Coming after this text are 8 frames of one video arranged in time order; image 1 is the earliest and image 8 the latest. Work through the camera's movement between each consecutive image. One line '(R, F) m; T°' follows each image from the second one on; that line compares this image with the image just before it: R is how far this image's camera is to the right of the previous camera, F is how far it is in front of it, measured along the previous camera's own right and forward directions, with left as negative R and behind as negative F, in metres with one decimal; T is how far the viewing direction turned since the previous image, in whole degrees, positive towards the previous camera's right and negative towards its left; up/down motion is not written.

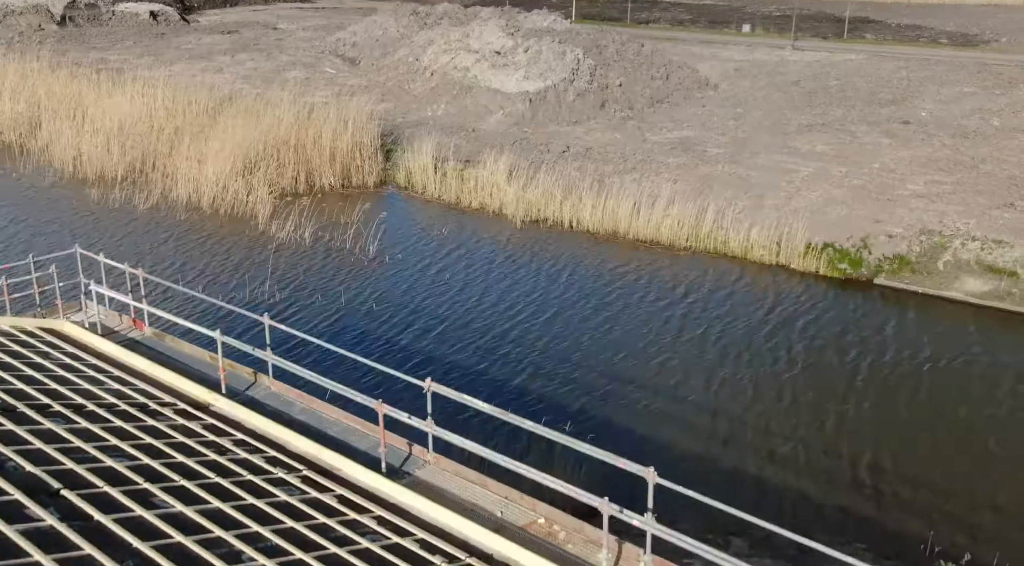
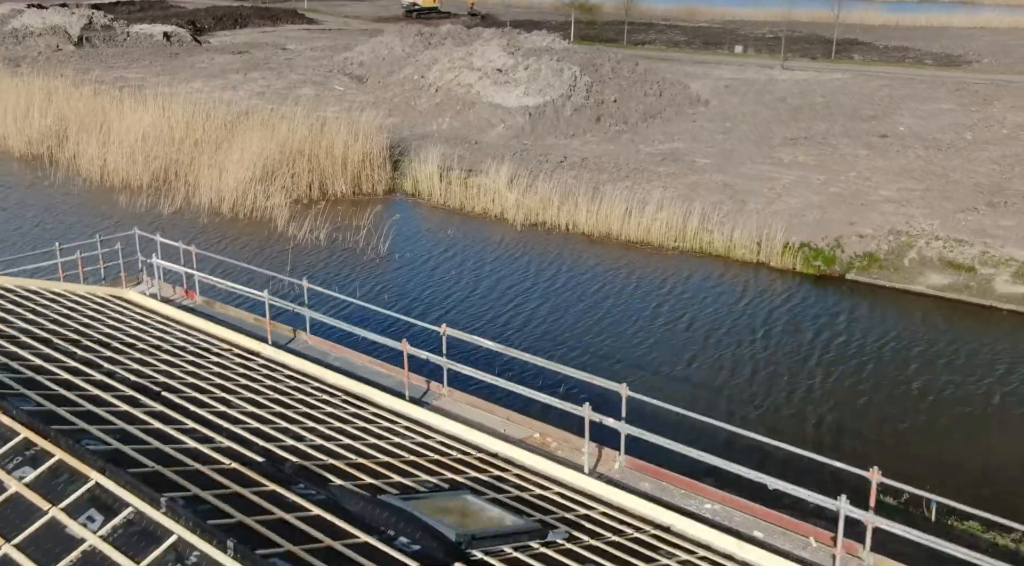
(0.0, -1.7) m; 0°
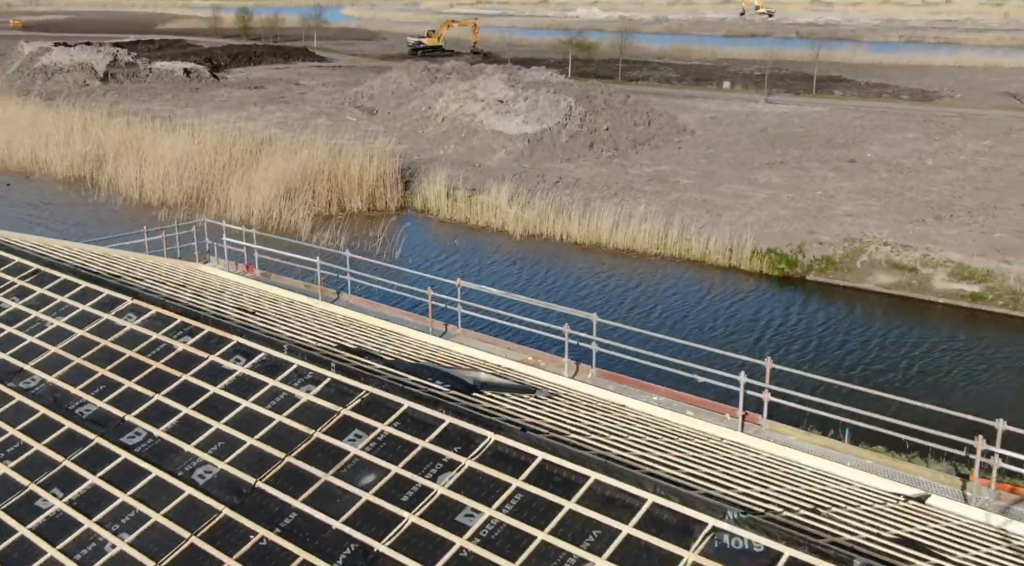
(0.0, -2.8) m; 0°
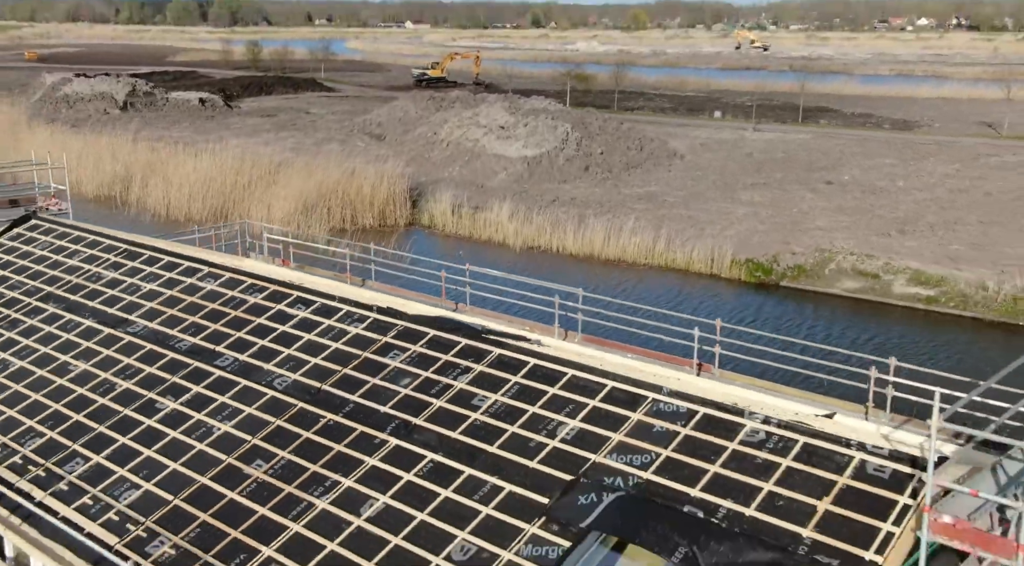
(0.0, -2.3) m; 0°
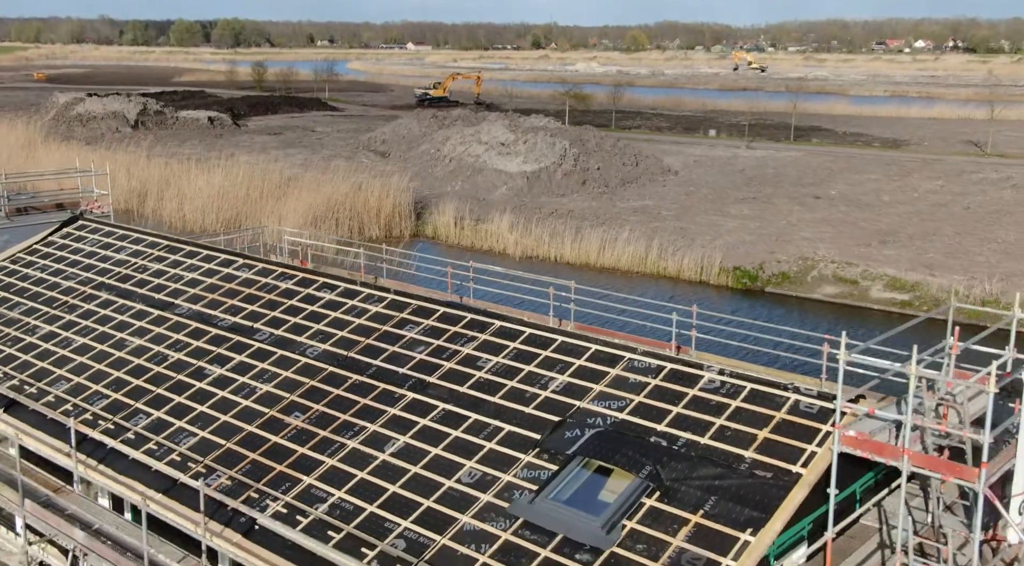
(0.0, -1.5) m; 0°
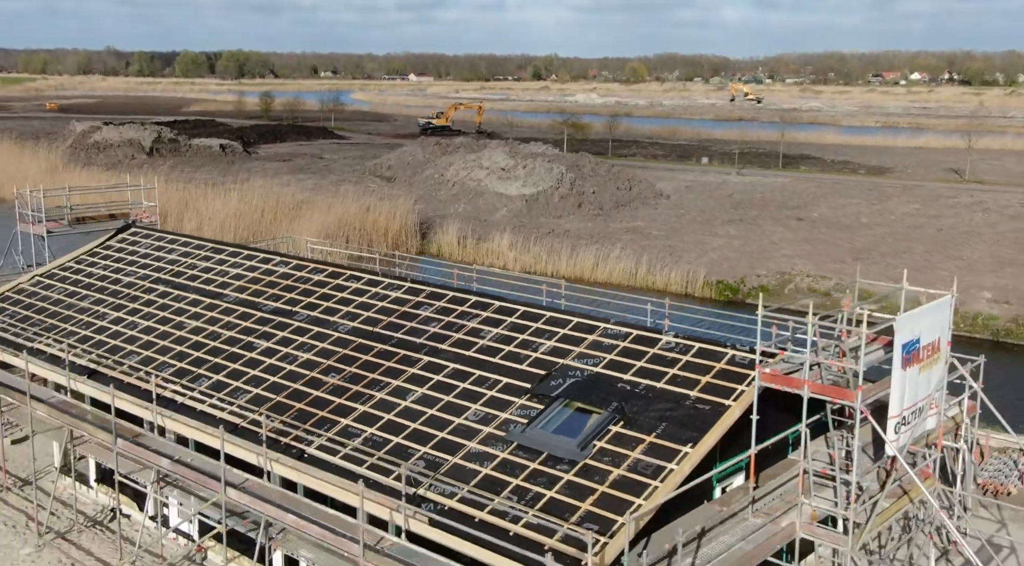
(0.0, -2.2) m; 0°
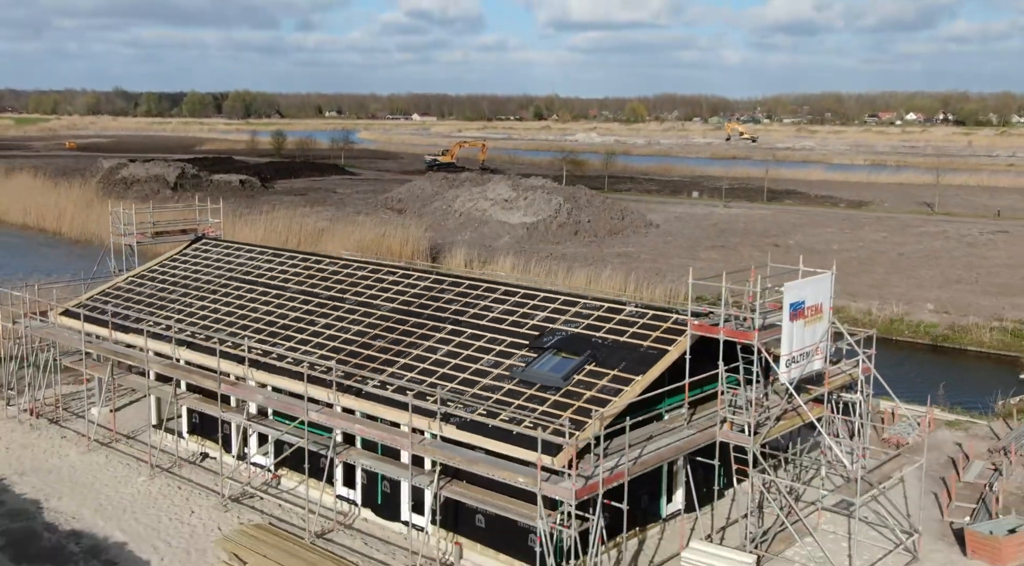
(0.0, -3.8) m; 0°
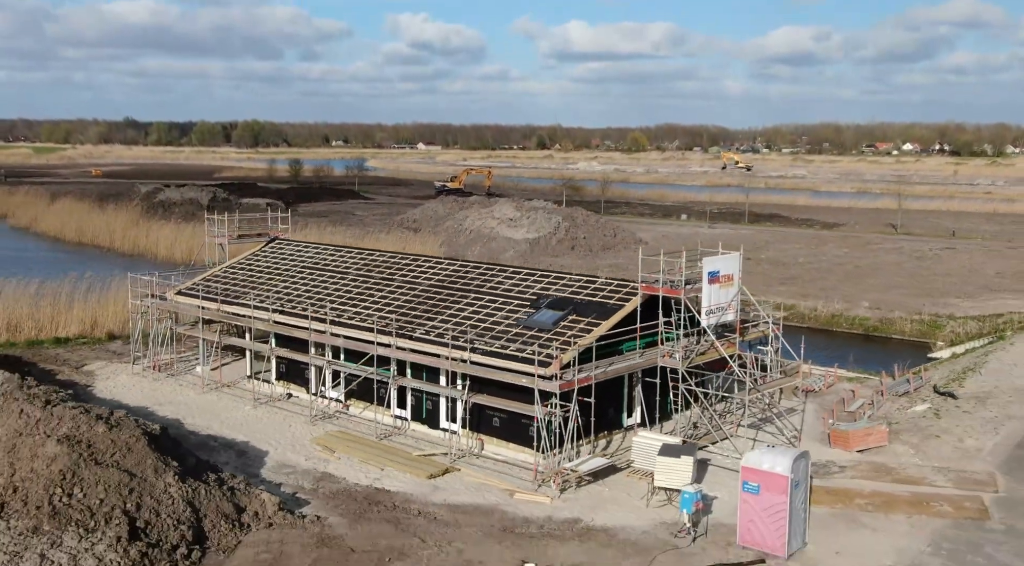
(-0.1, -6.0) m; 0°
